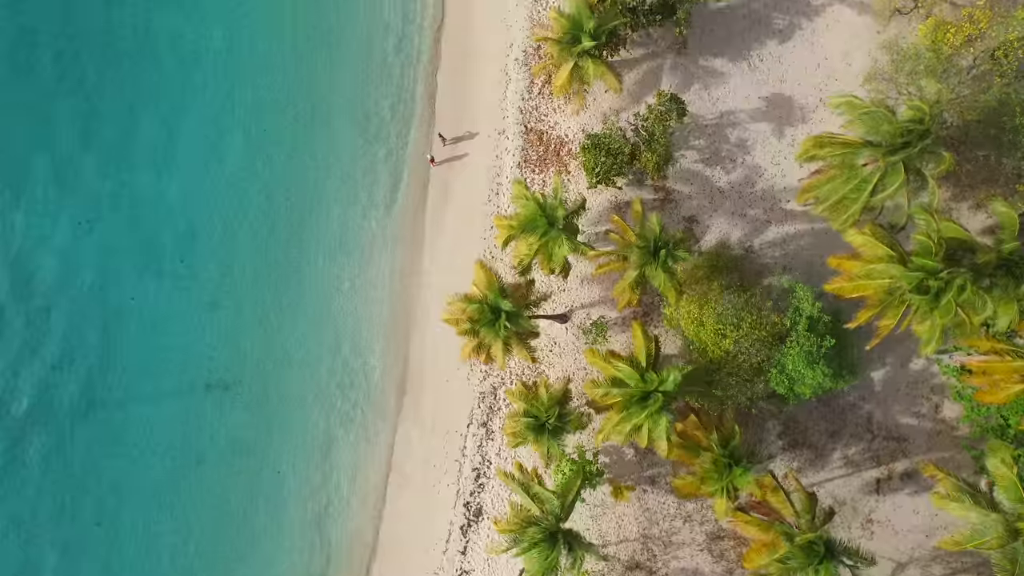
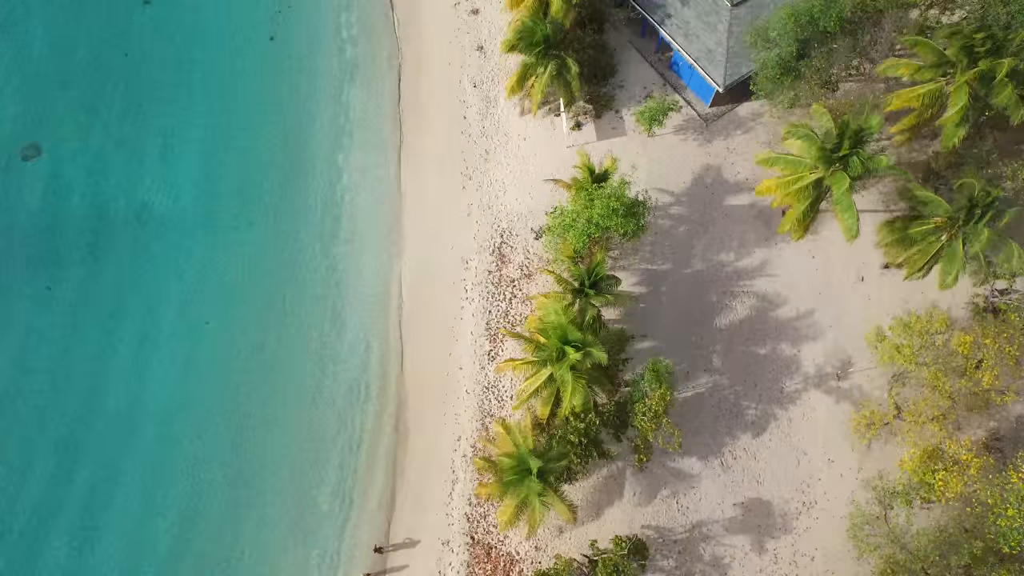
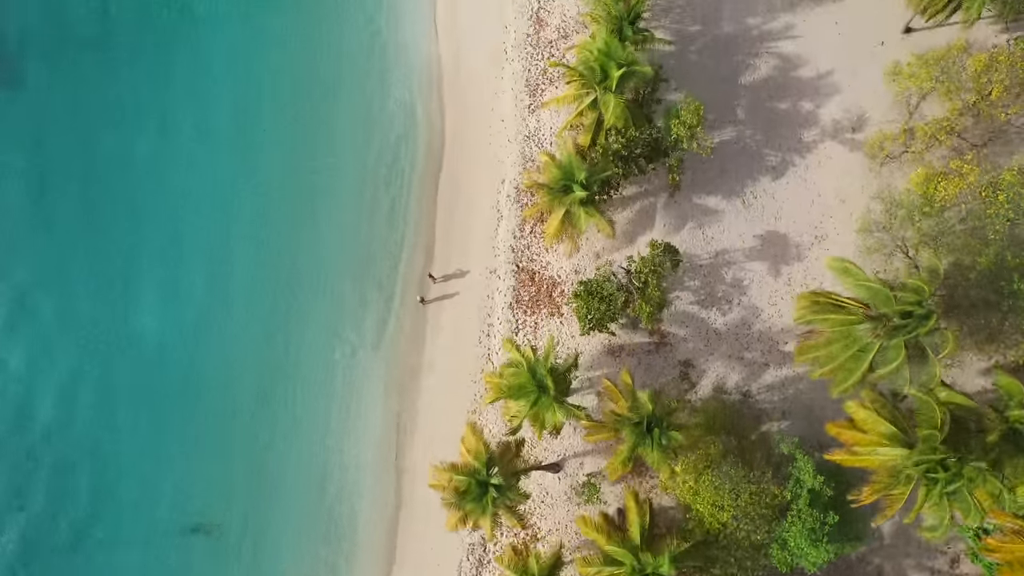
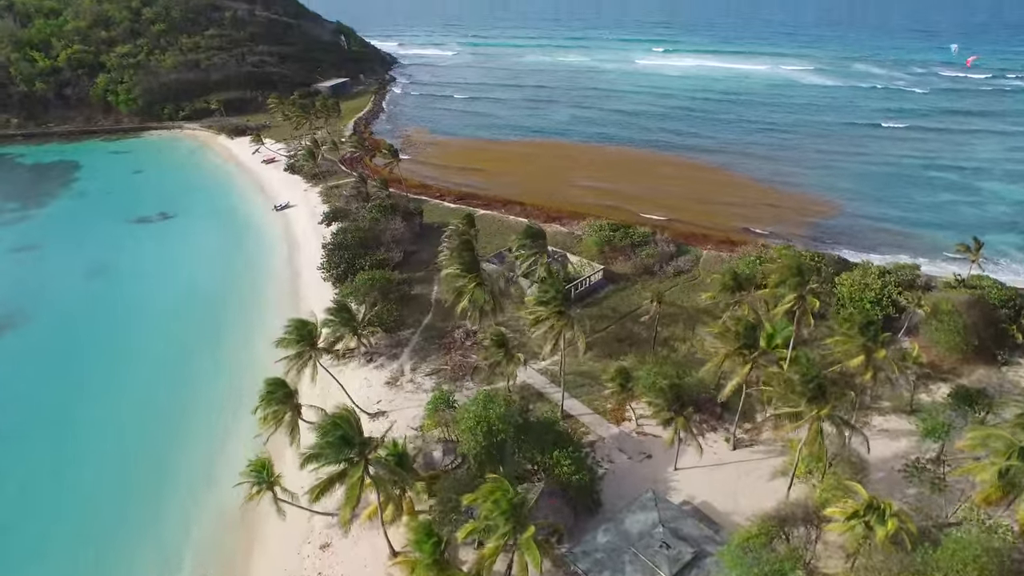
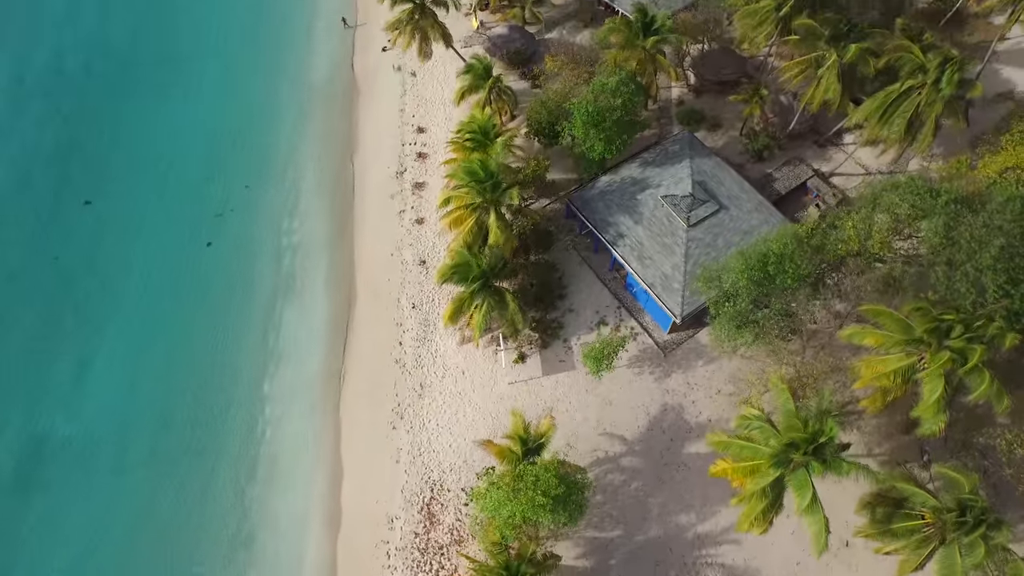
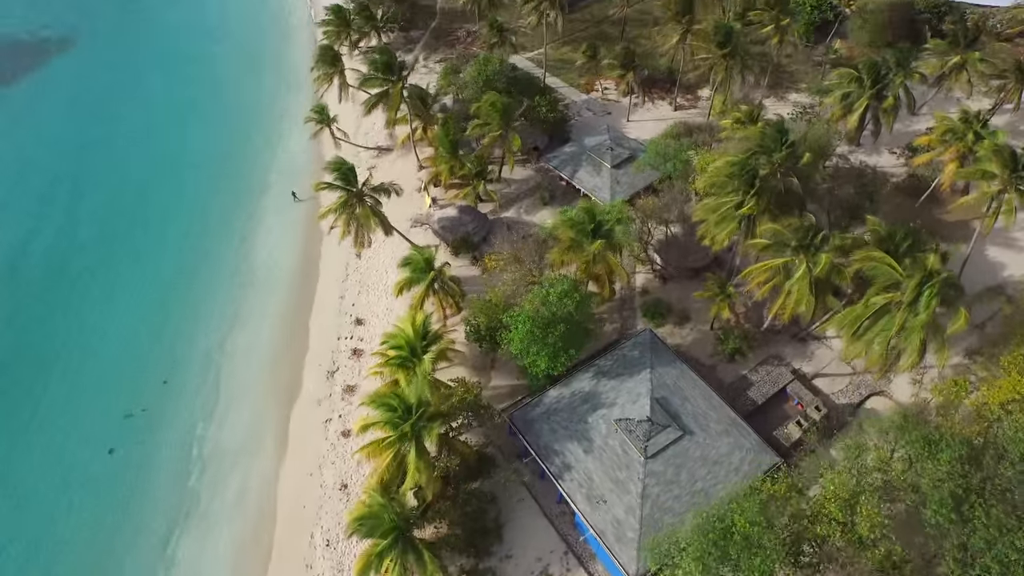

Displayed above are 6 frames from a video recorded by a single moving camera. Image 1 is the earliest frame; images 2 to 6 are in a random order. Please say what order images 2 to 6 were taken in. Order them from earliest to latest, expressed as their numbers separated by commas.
3, 2, 5, 6, 4
